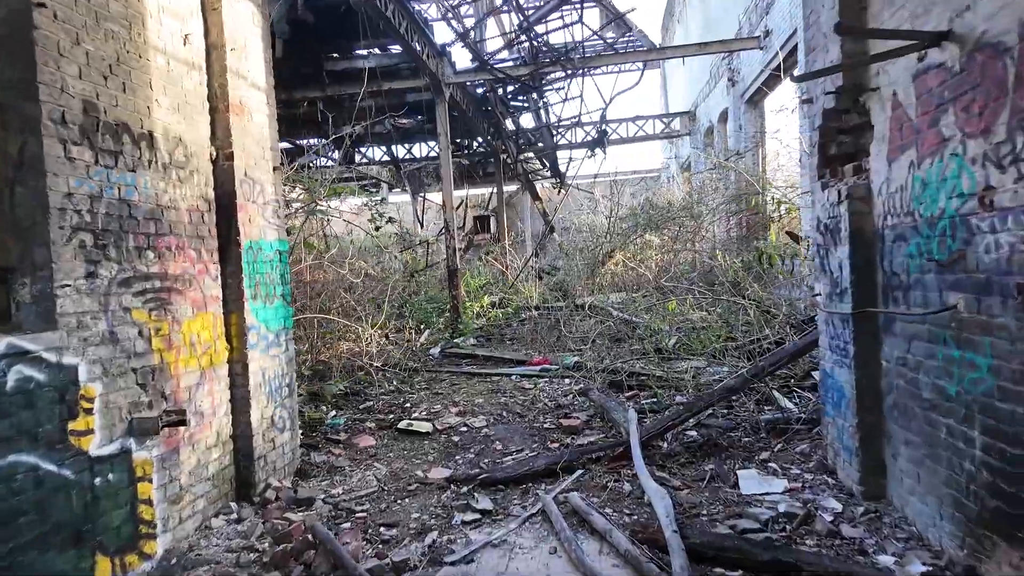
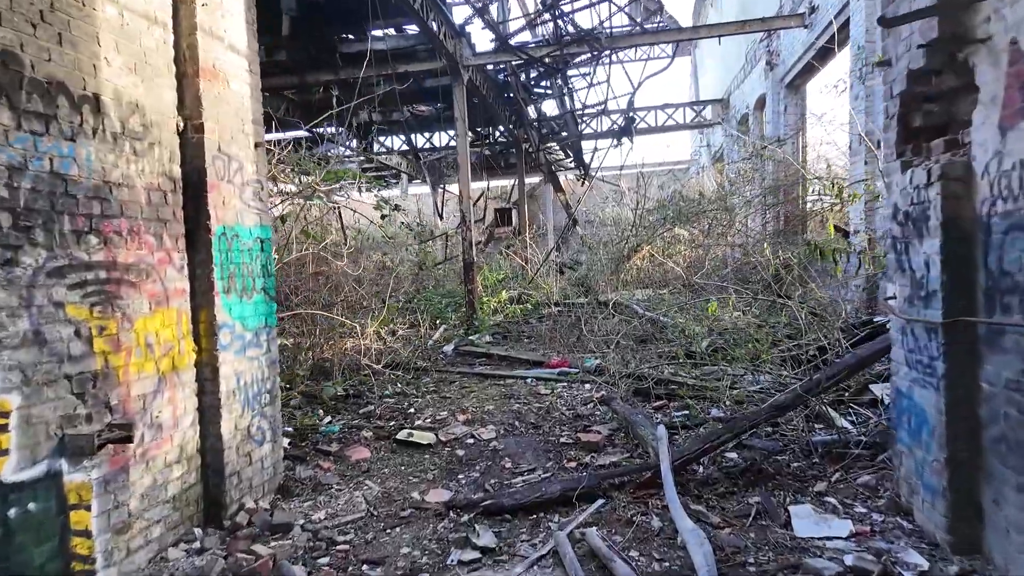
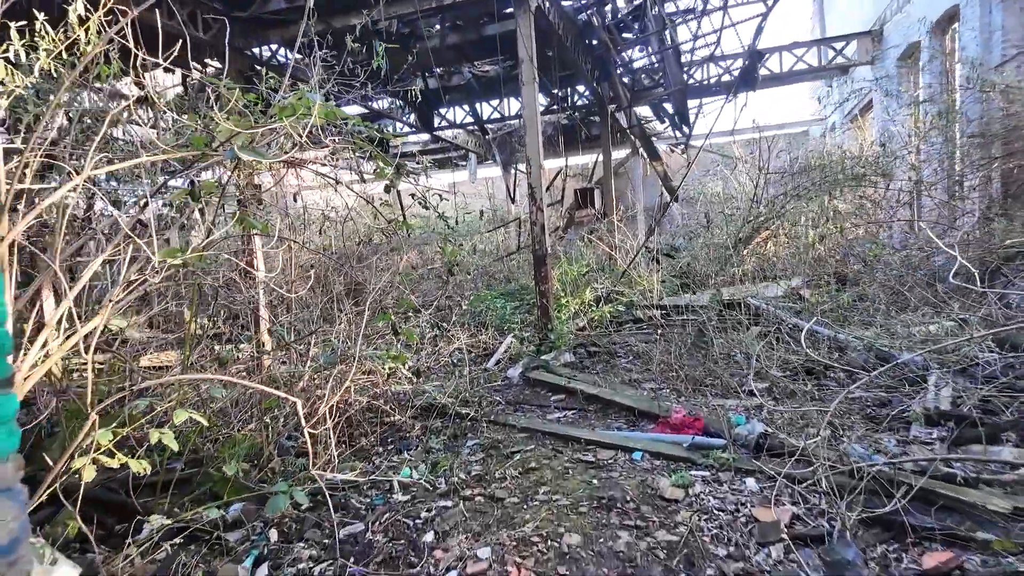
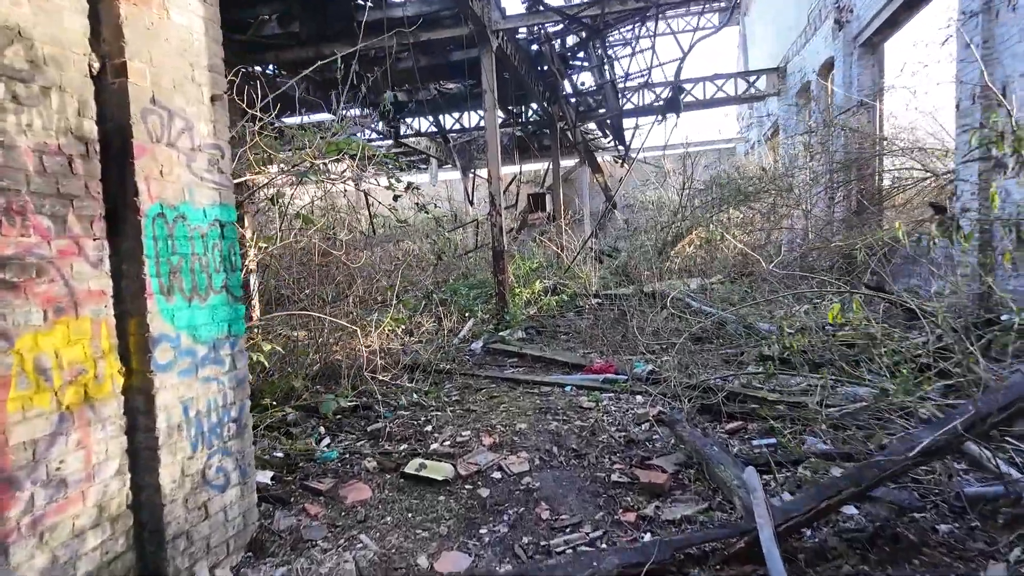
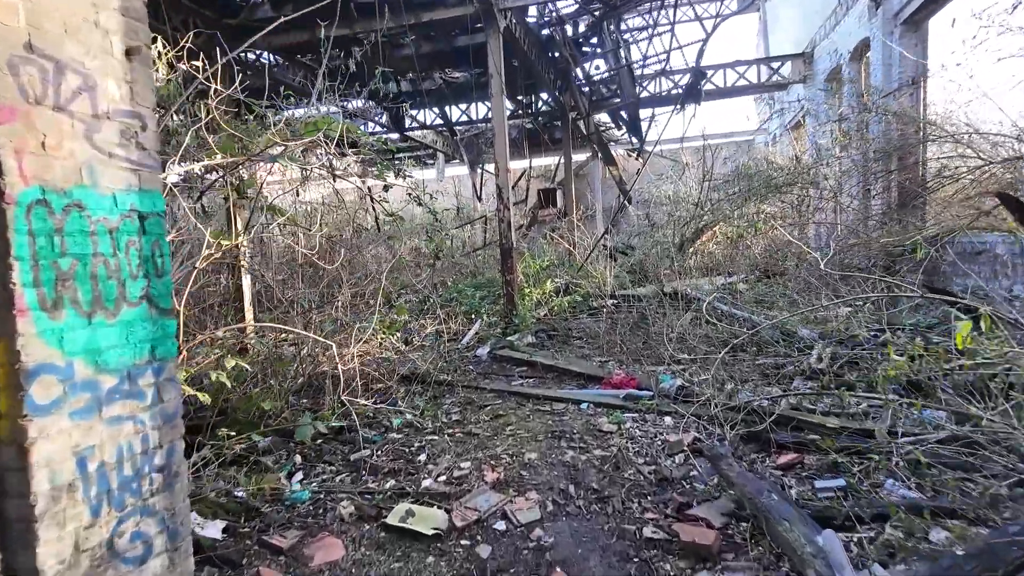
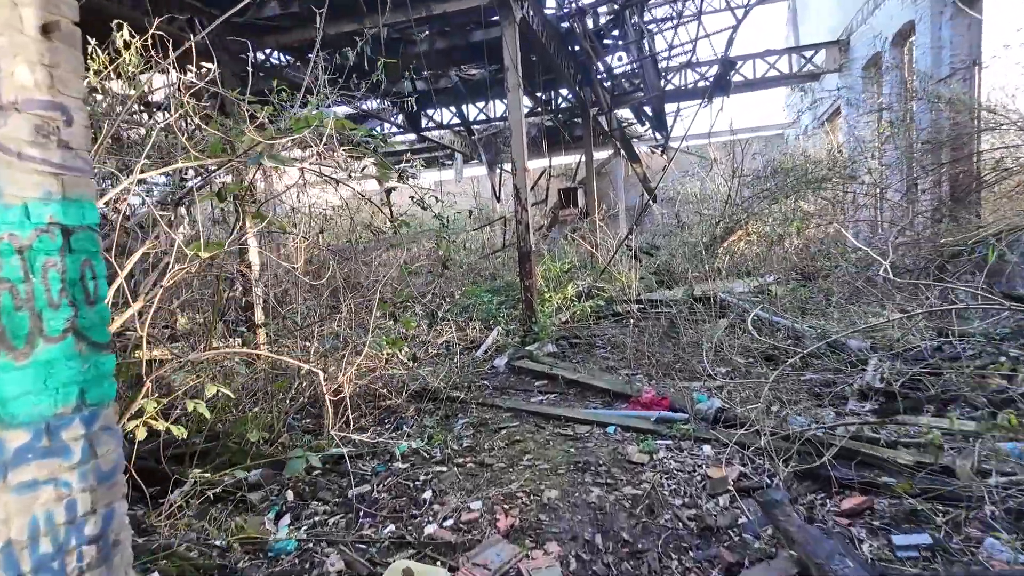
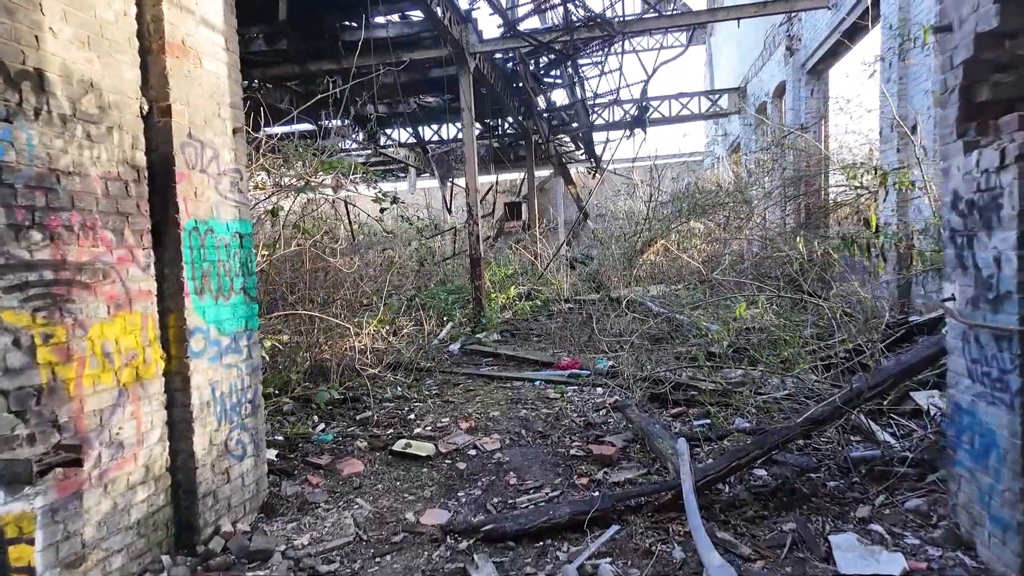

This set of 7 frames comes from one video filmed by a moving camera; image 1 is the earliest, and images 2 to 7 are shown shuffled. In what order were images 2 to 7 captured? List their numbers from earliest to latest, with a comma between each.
2, 7, 4, 5, 6, 3
